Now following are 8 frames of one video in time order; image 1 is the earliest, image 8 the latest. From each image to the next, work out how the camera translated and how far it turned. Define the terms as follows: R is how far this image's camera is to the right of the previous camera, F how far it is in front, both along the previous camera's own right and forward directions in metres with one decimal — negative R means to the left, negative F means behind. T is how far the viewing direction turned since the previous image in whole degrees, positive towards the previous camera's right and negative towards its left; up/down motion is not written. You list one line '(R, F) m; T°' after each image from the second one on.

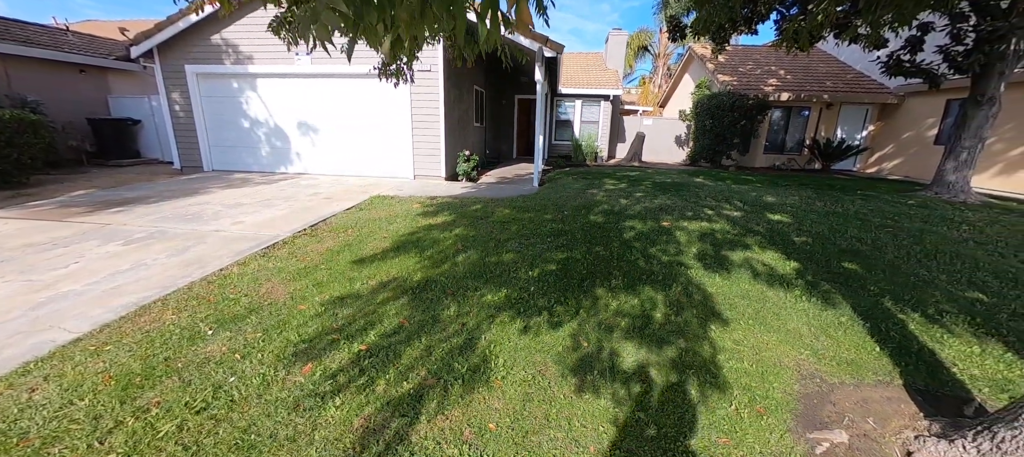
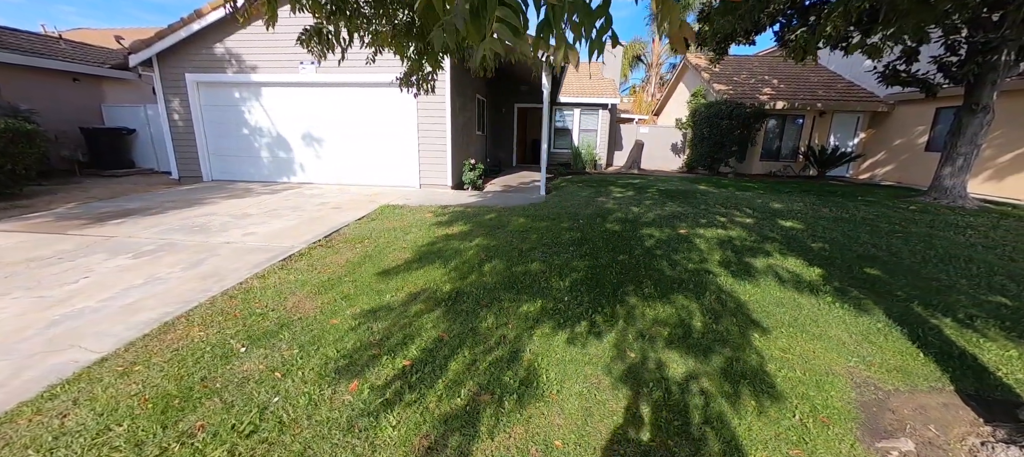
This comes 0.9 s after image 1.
(-0.3, 0.0) m; +1°
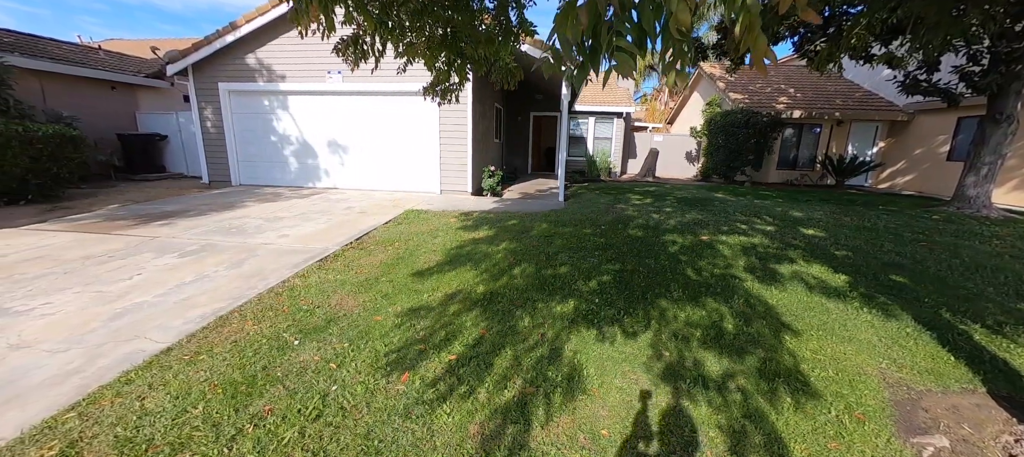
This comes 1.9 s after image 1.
(-0.2, -0.1) m; -1°
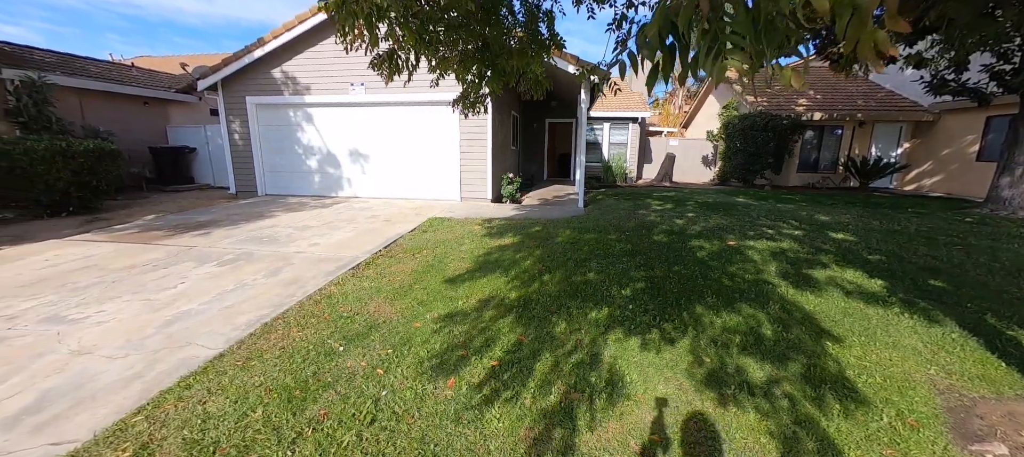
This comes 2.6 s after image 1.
(-0.2, 0.0) m; -2°
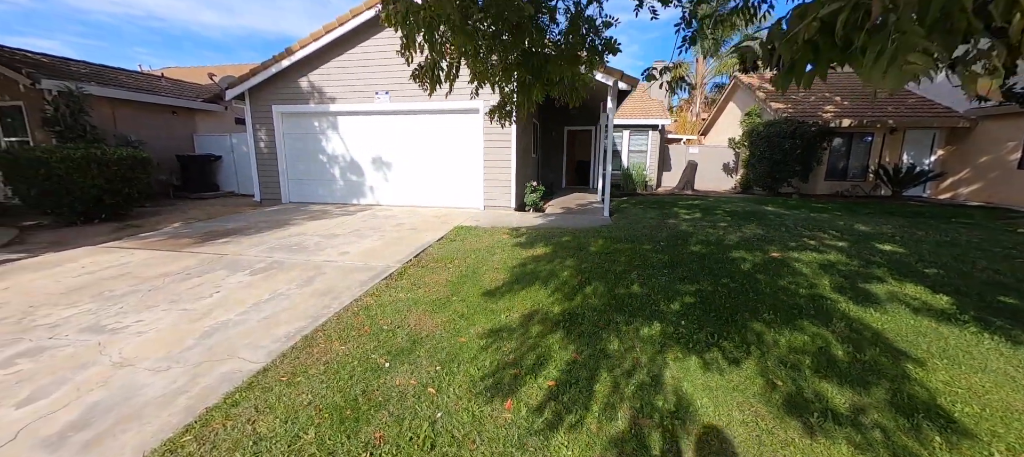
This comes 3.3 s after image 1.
(-0.3, +0.1) m; -2°
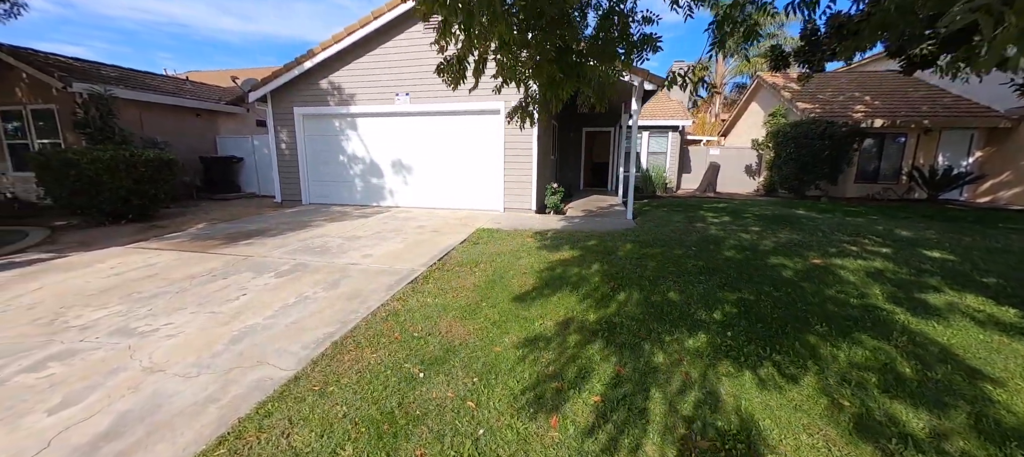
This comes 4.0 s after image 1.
(-0.2, +0.1) m; -2°
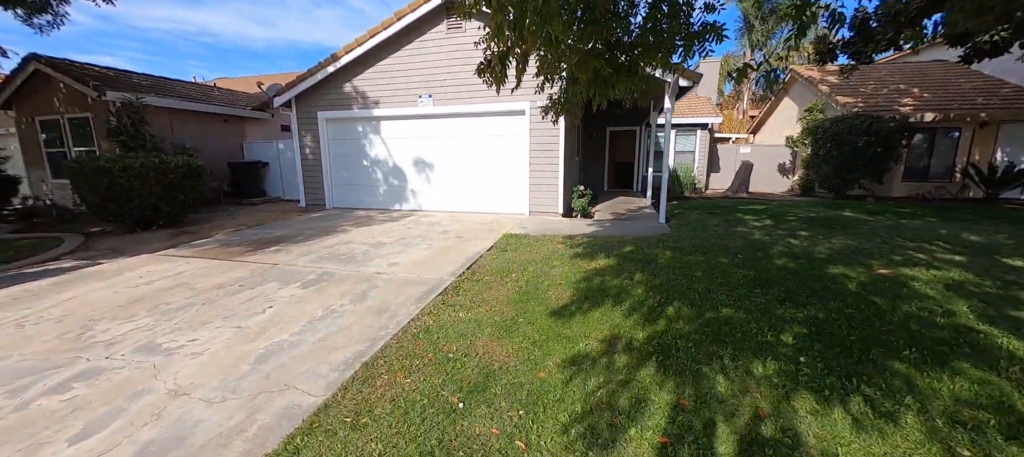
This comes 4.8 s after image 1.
(-0.2, +0.2) m; -3°
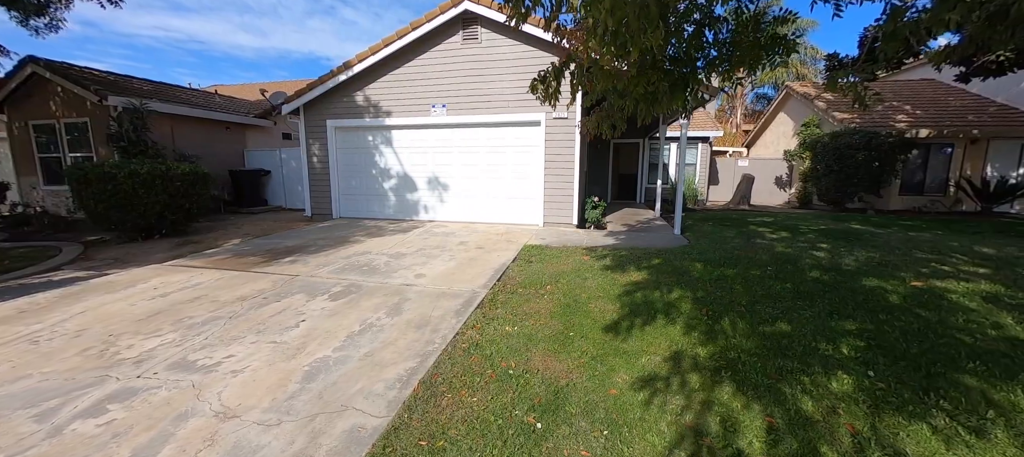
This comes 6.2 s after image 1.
(-0.5, +0.1) m; +2°
